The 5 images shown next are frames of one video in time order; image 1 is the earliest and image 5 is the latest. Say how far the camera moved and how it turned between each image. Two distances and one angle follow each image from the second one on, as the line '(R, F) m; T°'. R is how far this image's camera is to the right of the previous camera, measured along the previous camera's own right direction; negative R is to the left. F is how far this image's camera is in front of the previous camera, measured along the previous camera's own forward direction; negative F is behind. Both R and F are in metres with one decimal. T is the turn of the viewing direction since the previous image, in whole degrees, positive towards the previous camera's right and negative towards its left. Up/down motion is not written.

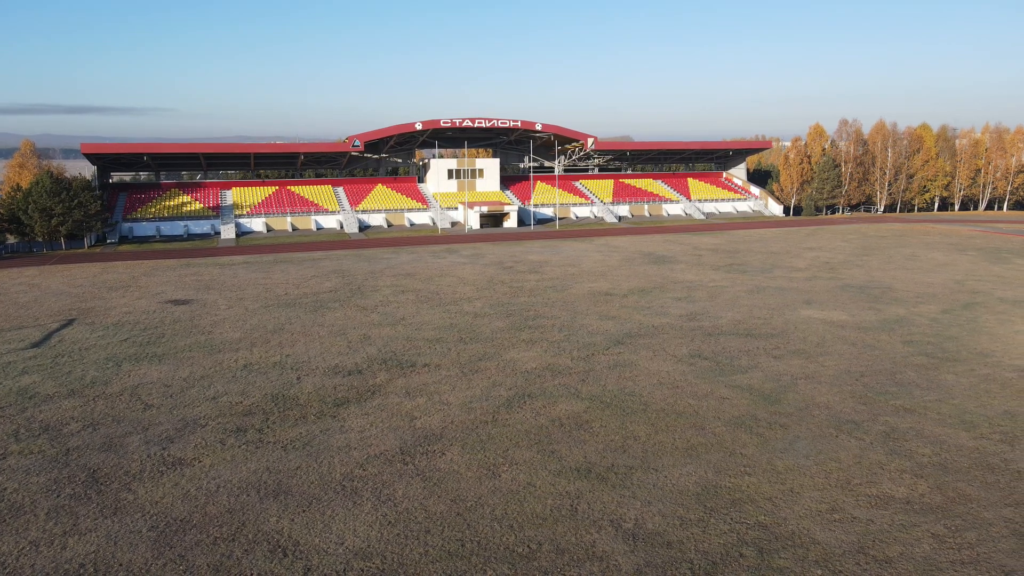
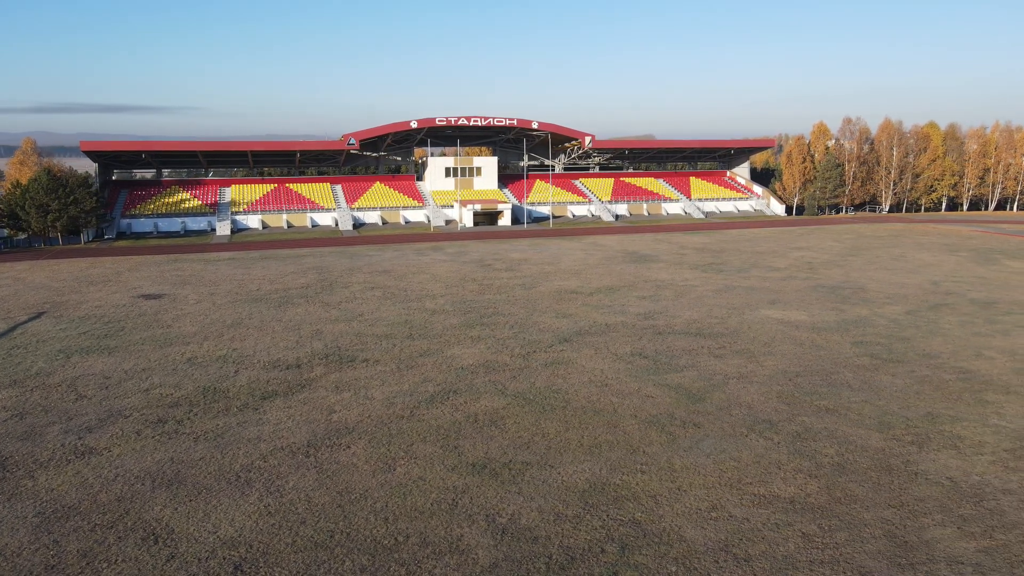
(+1.7, -0.1) m; -2°
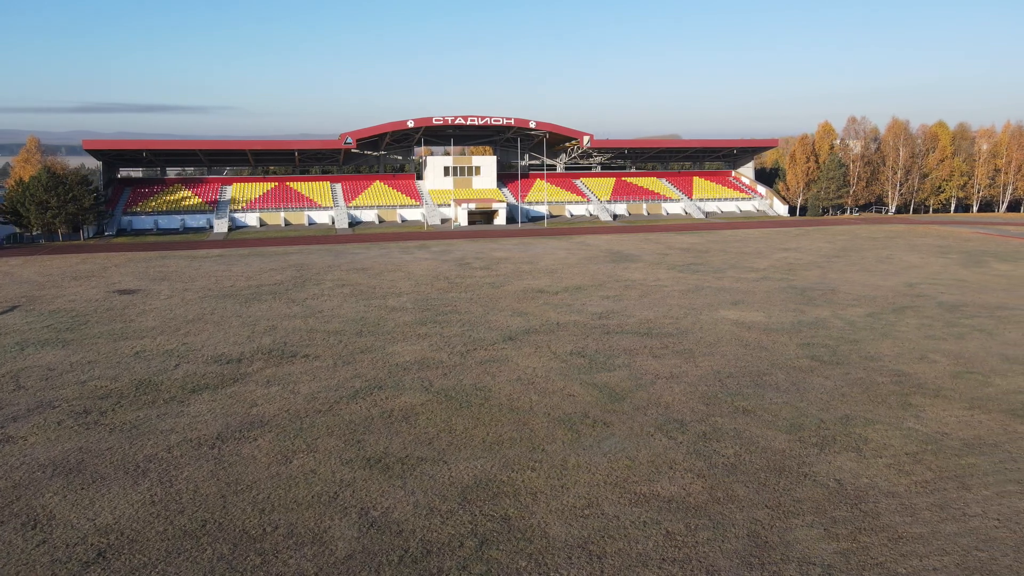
(+1.8, -0.1) m; -2°
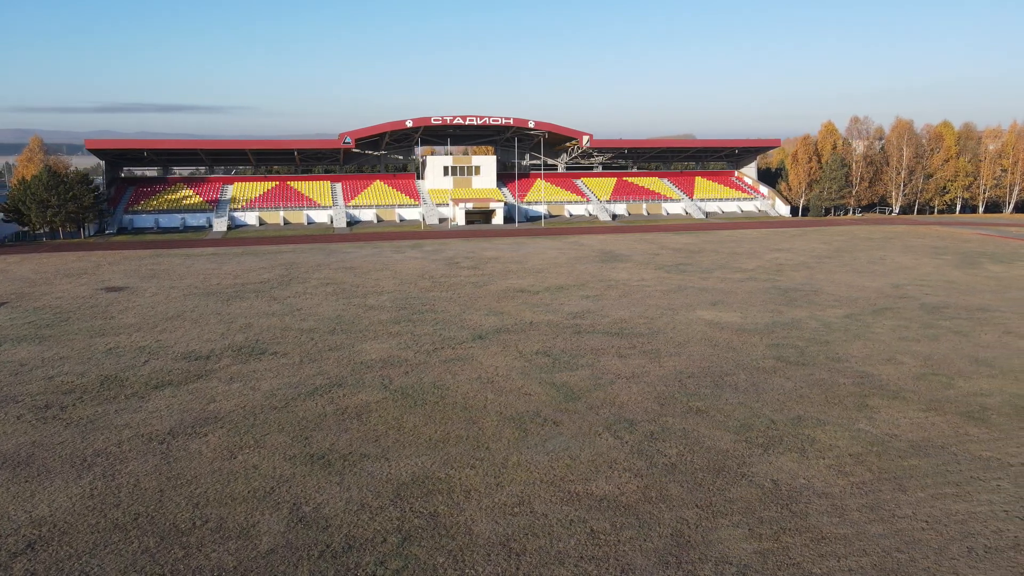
(+1.0, -0.1) m; -1°
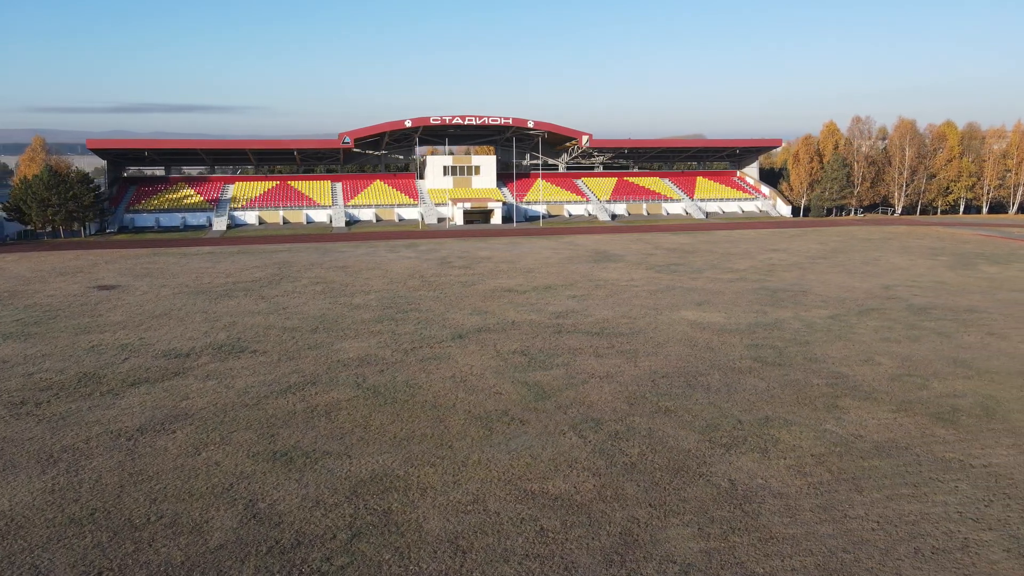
(+0.7, 0.0) m; -1°
